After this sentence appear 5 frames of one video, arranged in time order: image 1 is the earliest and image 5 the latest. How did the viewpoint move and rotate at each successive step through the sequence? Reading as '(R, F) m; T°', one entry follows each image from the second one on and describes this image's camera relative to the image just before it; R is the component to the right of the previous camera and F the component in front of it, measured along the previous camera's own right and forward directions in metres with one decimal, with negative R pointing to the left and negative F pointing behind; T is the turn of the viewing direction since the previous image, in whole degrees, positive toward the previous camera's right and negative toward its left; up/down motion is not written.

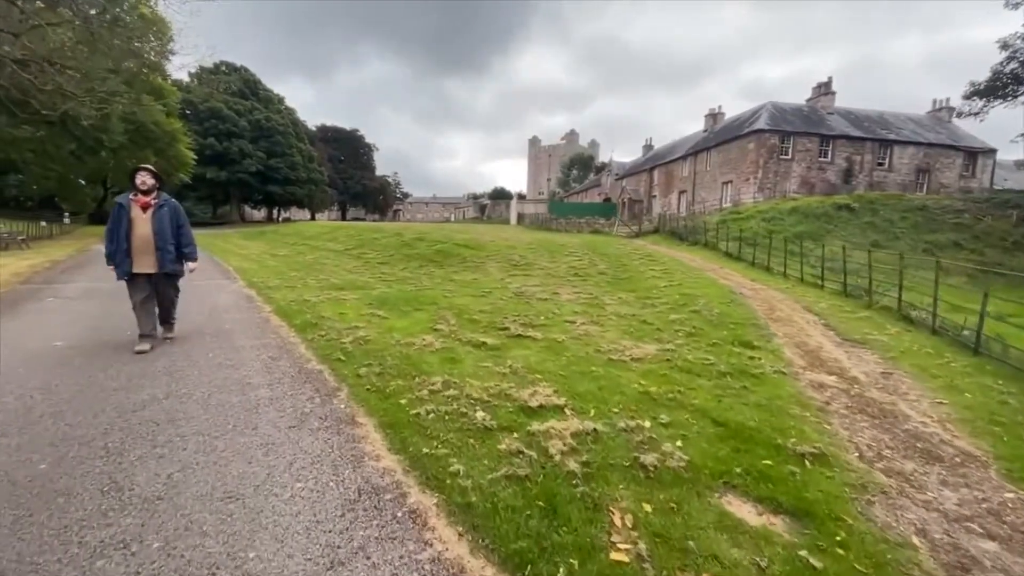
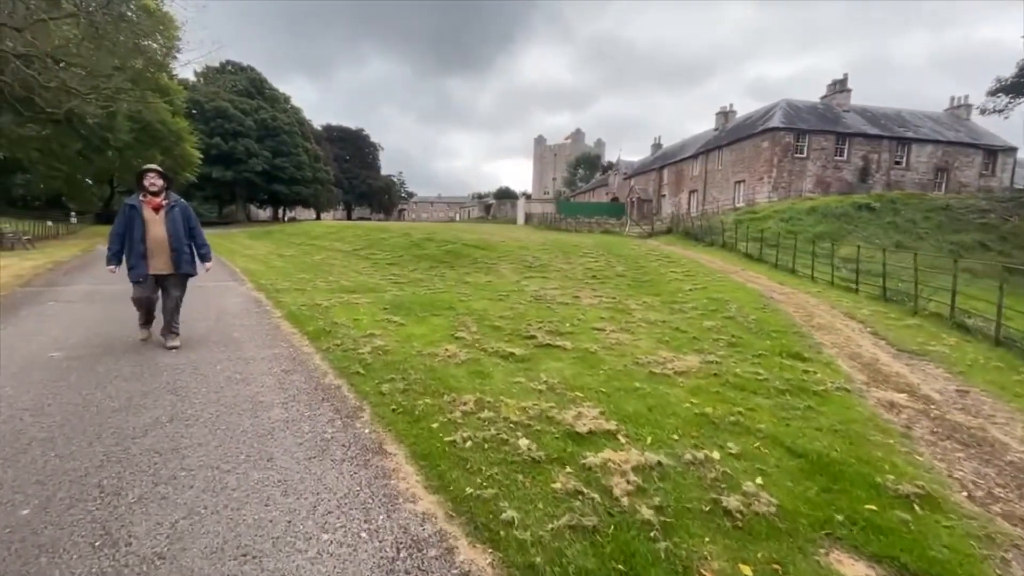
(-0.4, +0.5) m; -1°
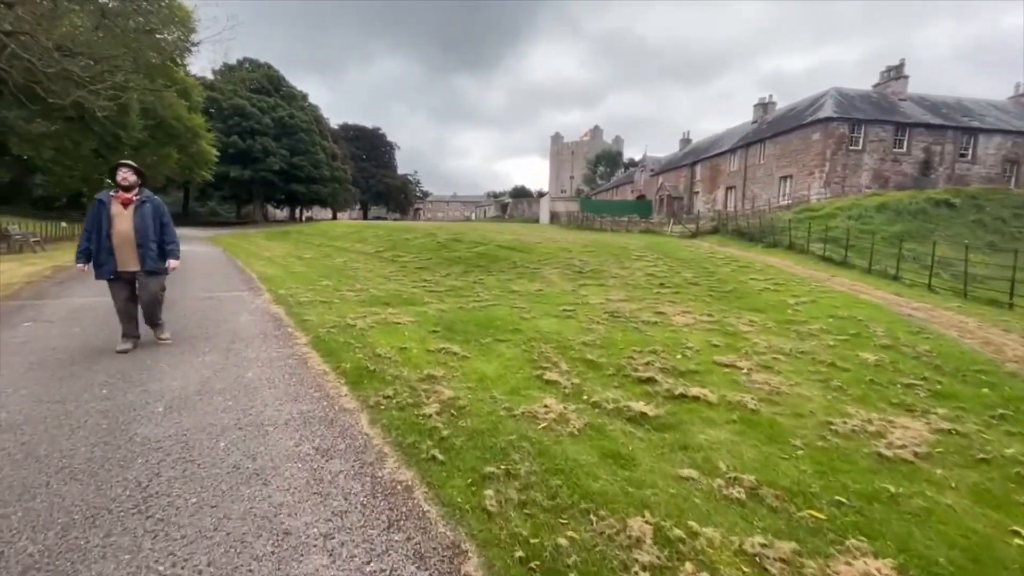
(-1.1, +1.9) m; -2°
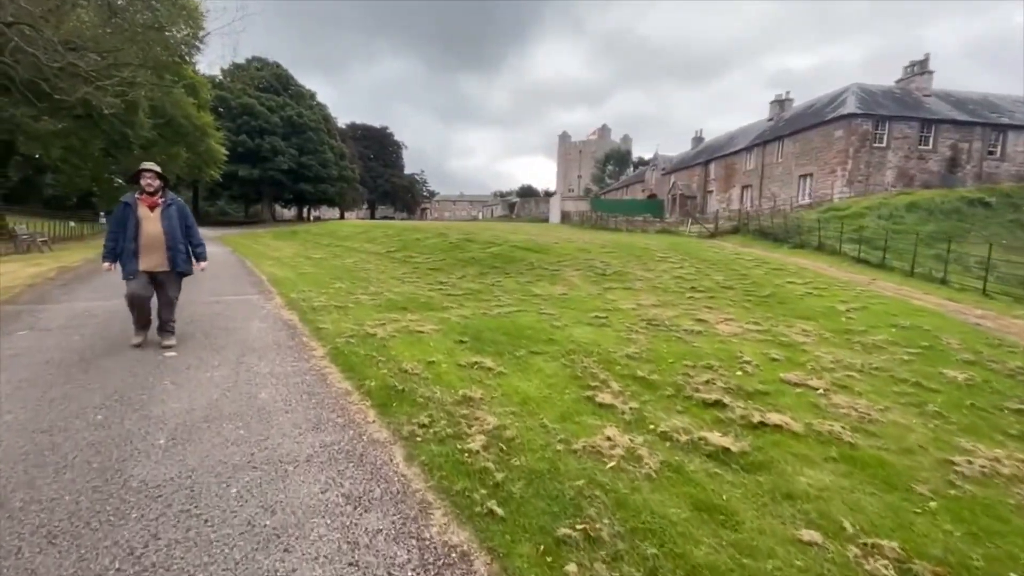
(-0.4, +0.6) m; -1°
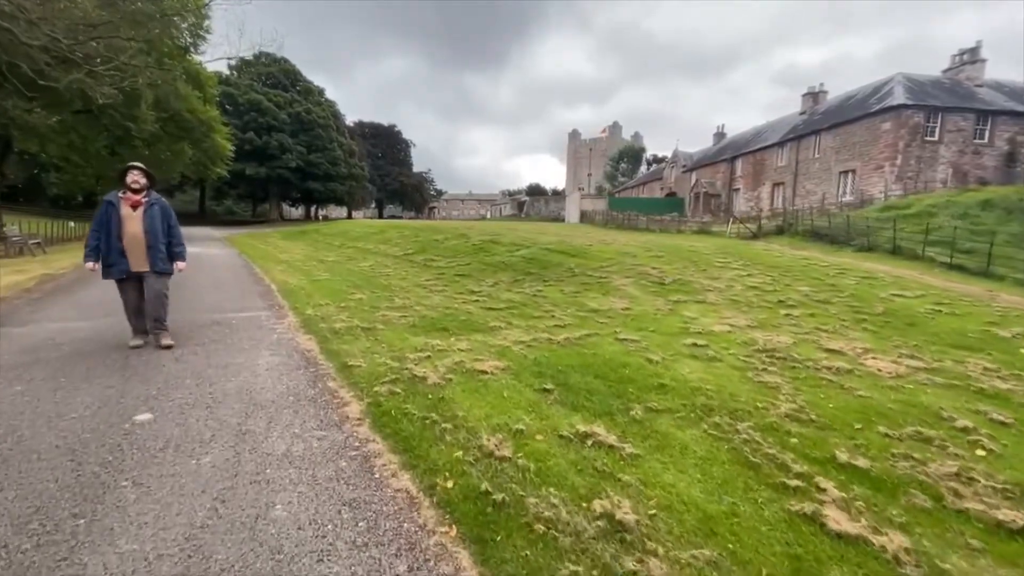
(-1.1, +1.8) m; -1°
